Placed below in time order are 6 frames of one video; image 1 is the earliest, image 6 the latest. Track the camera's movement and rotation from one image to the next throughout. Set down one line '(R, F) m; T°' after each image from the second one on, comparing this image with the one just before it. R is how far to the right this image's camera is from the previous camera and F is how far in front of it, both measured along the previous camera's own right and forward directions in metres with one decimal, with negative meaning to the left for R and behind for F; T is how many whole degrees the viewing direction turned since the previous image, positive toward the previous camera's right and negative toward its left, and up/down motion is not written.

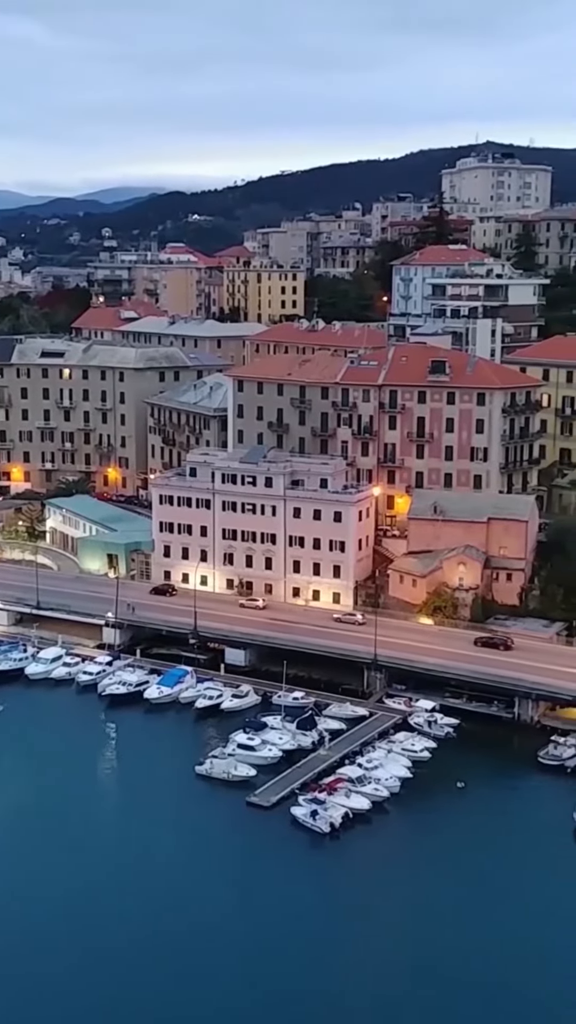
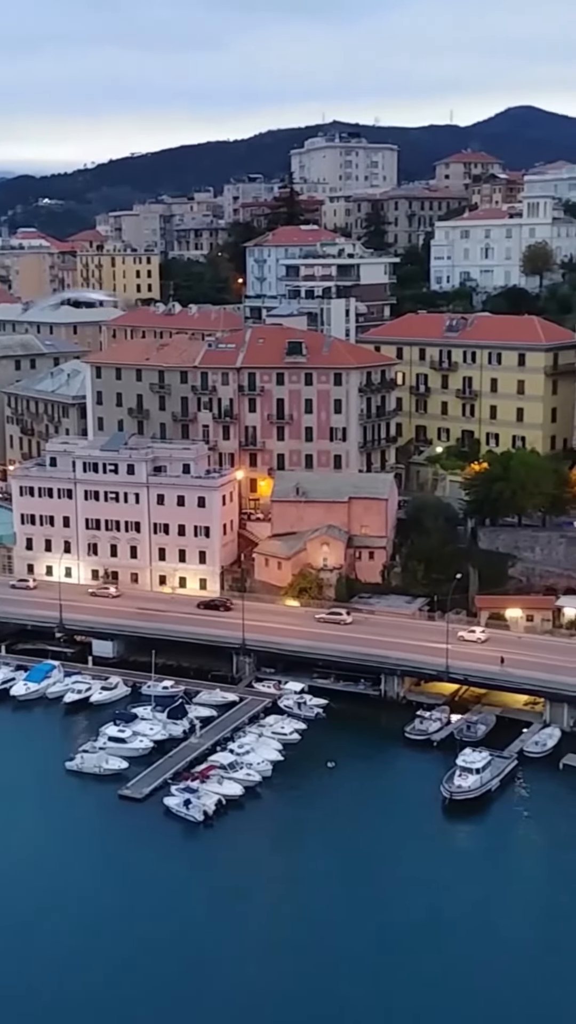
(-0.9, +0.6) m; +8°
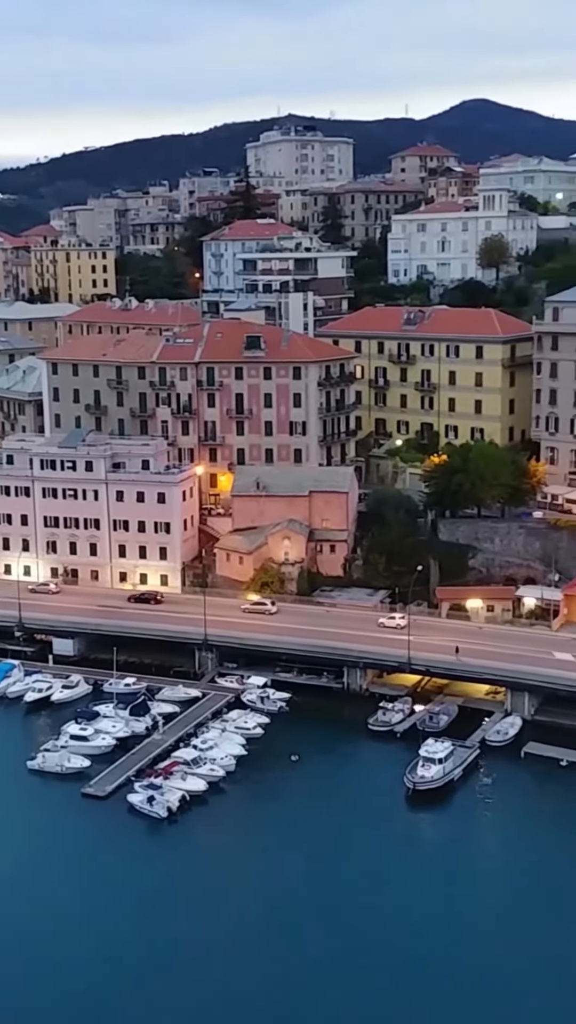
(+0.1, +0.1) m; +2°
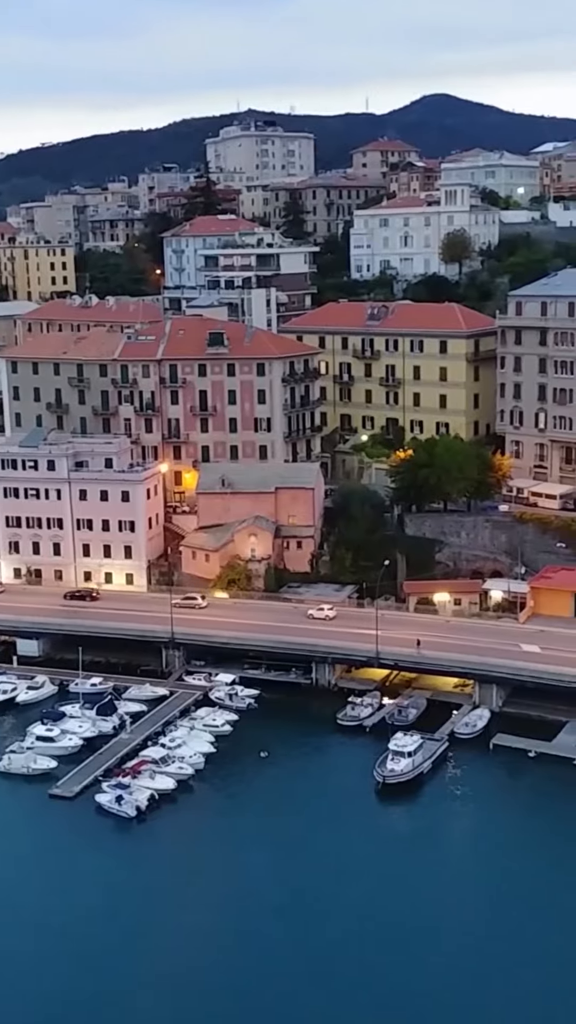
(+0.1, +0.2) m; +2°
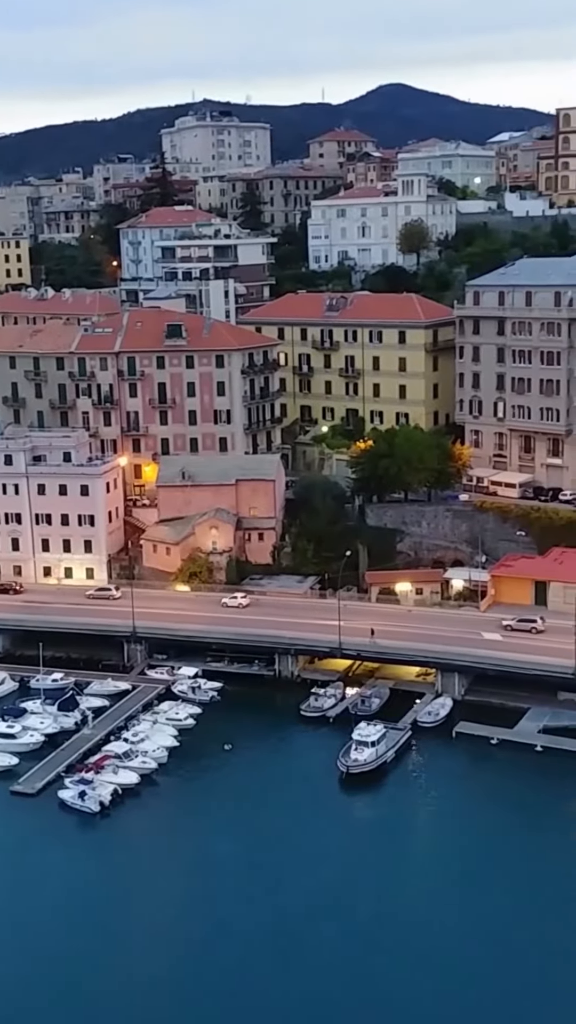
(0.0, +0.1) m; +2°
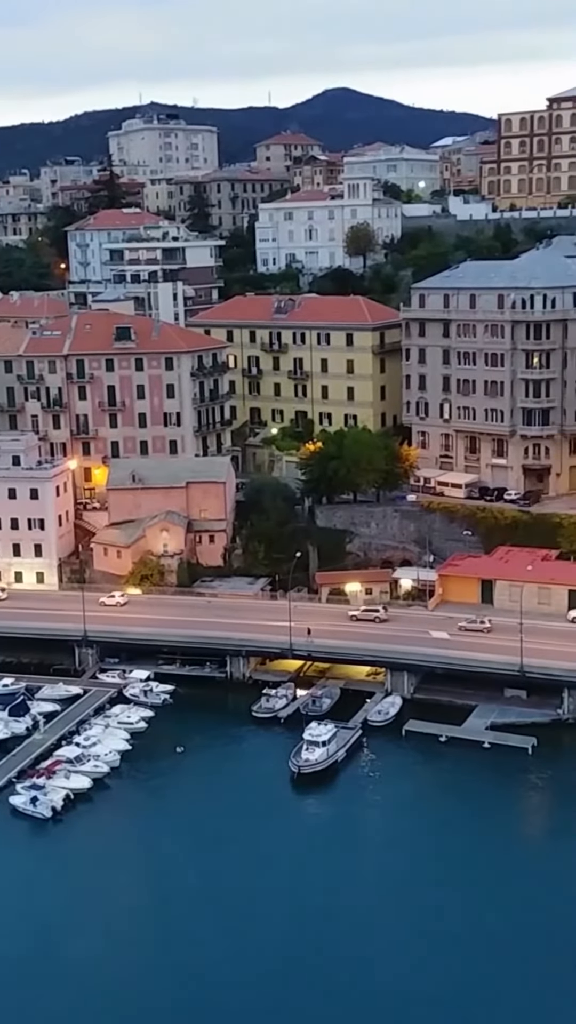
(+0.1, -0.3) m; +2°
